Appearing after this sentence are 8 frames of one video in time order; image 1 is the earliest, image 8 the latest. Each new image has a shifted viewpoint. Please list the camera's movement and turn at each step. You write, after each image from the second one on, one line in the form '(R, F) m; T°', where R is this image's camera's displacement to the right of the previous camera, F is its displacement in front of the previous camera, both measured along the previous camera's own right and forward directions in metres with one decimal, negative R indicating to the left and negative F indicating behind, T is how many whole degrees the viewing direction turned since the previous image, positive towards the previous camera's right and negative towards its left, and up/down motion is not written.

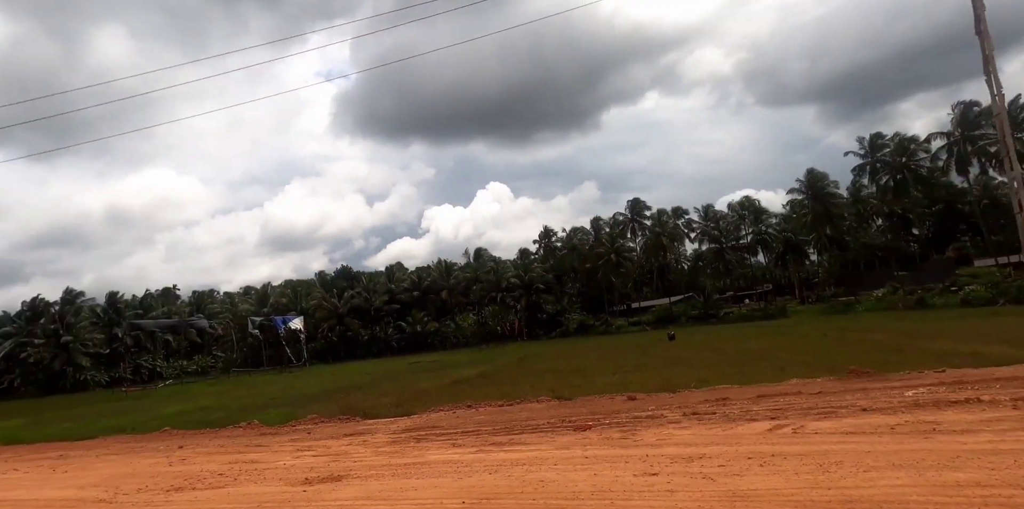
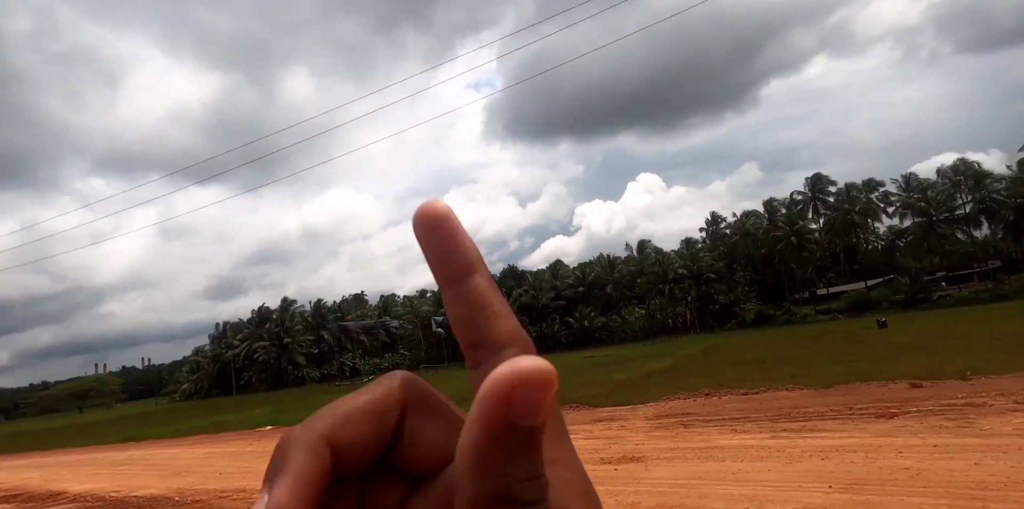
(-1.9, +0.1) m; -16°
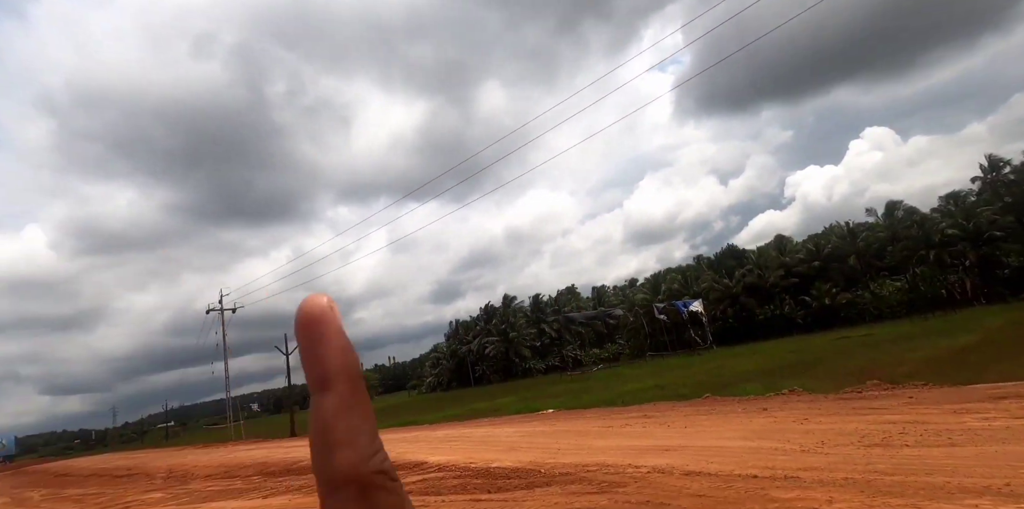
(-2.3, +0.4) m; -20°
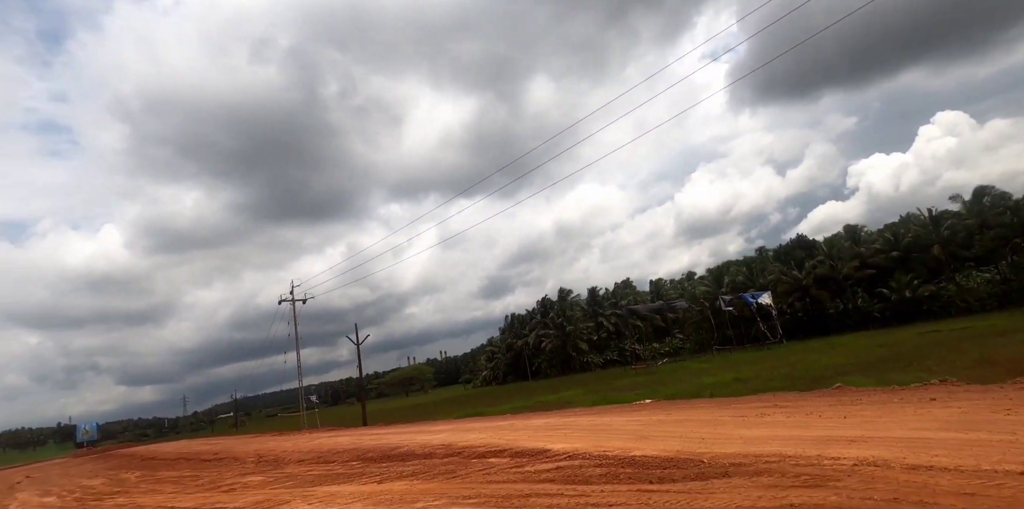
(-1.4, +0.8) m; -5°
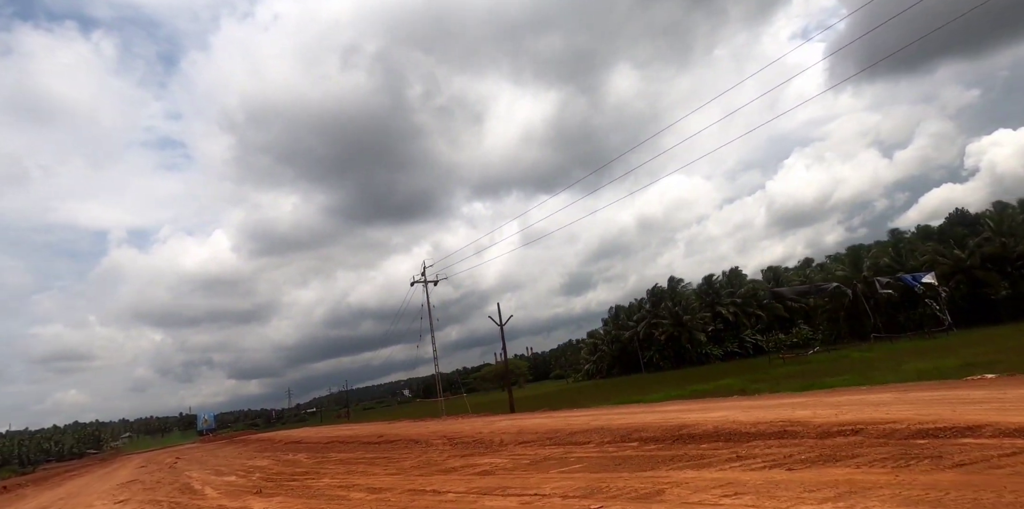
(-4.6, +3.1) m; -8°
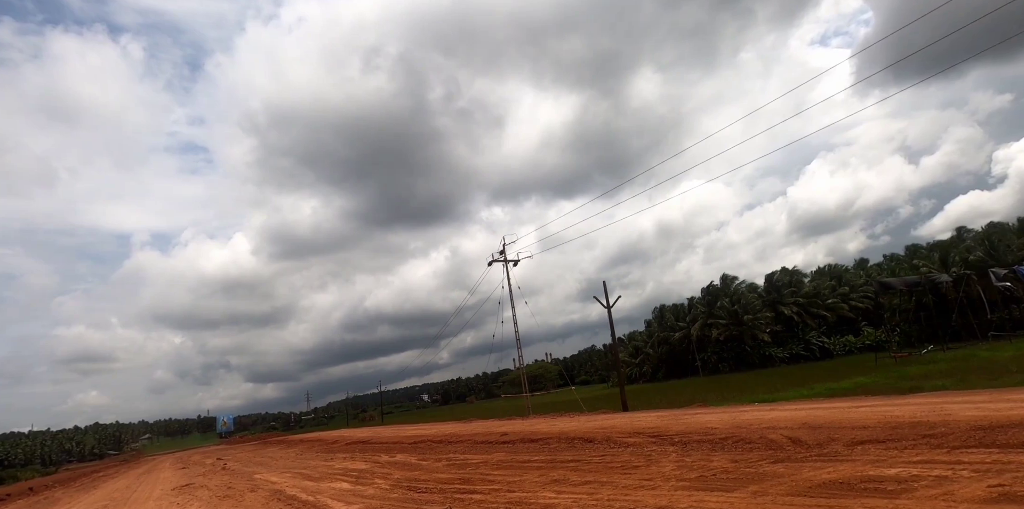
(-5.0, +5.1) m; -1°
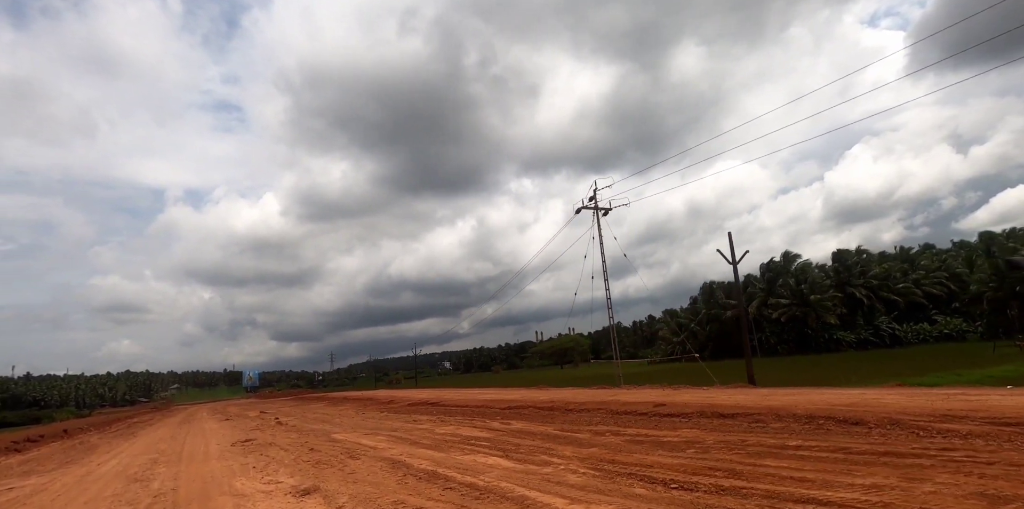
(-3.8, +4.4) m; -2°
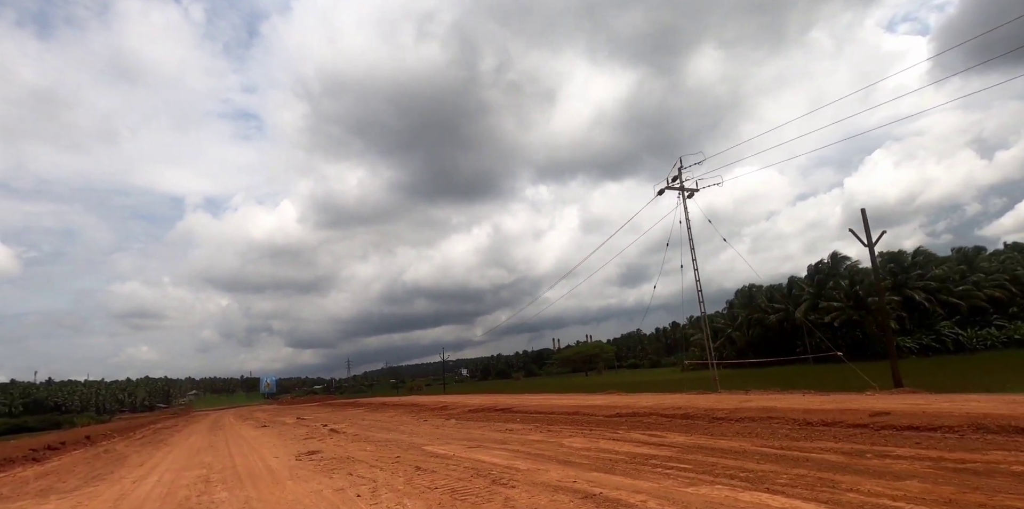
(-3.0, +3.5) m; -1°
